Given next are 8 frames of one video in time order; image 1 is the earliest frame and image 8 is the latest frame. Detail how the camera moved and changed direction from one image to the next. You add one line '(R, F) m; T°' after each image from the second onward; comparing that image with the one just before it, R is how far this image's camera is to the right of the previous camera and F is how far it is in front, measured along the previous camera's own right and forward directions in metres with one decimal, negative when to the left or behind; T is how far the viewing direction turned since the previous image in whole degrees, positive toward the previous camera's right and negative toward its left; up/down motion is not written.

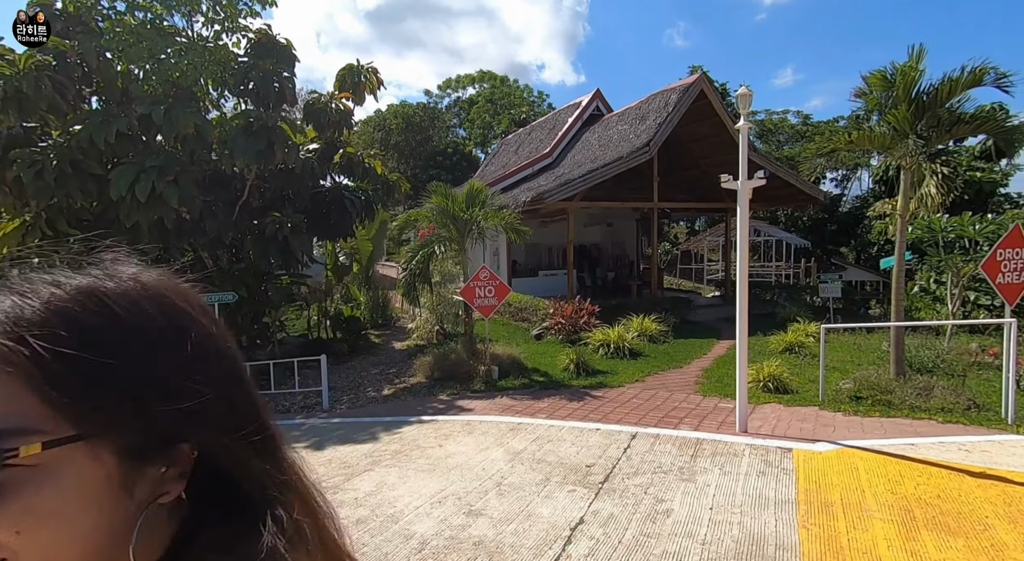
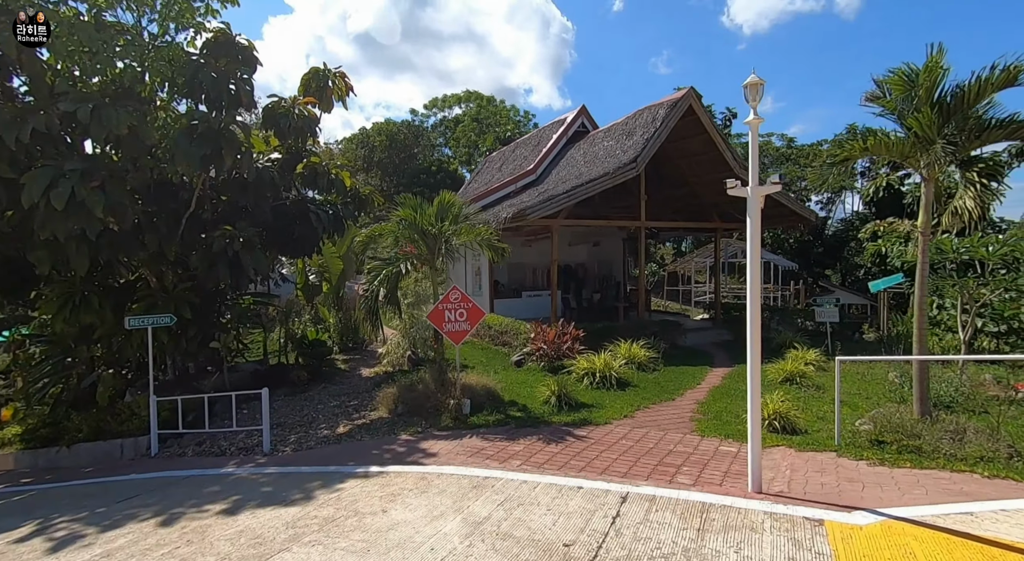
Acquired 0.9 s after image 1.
(+0.1, +0.8) m; +1°
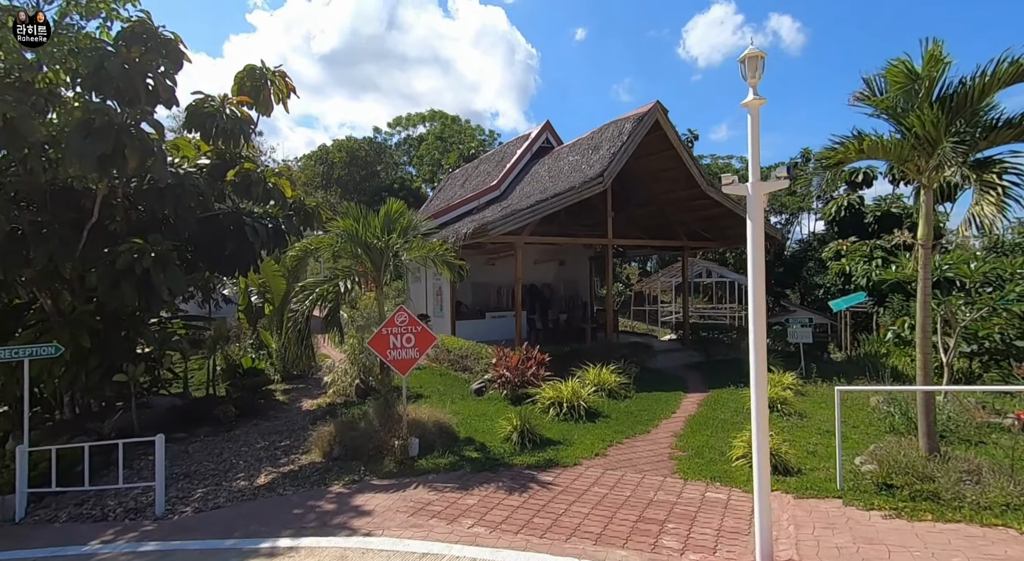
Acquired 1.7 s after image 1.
(+0.1, +0.8) m; +3°
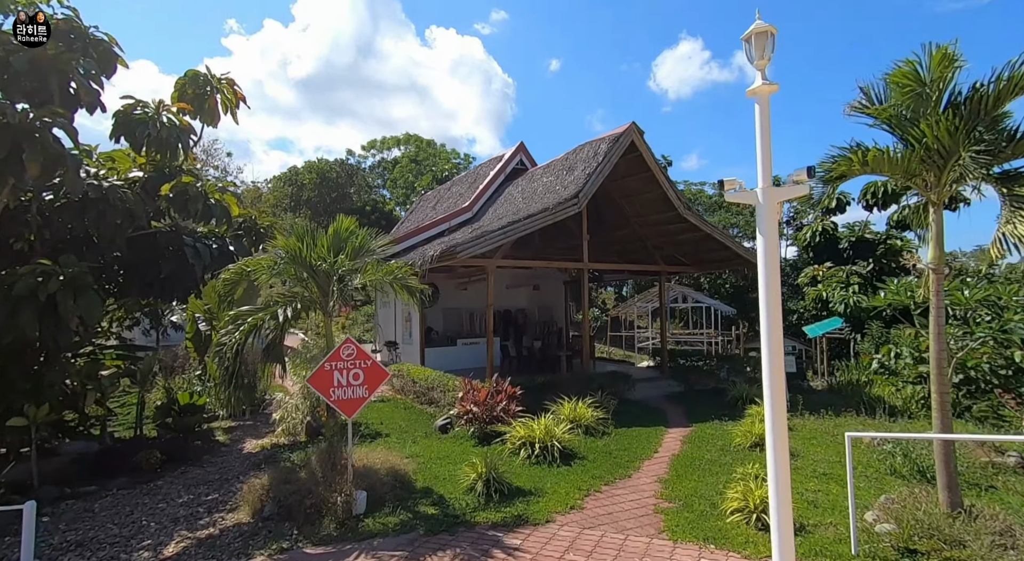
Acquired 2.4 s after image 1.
(+0.1, +0.7) m; +2°
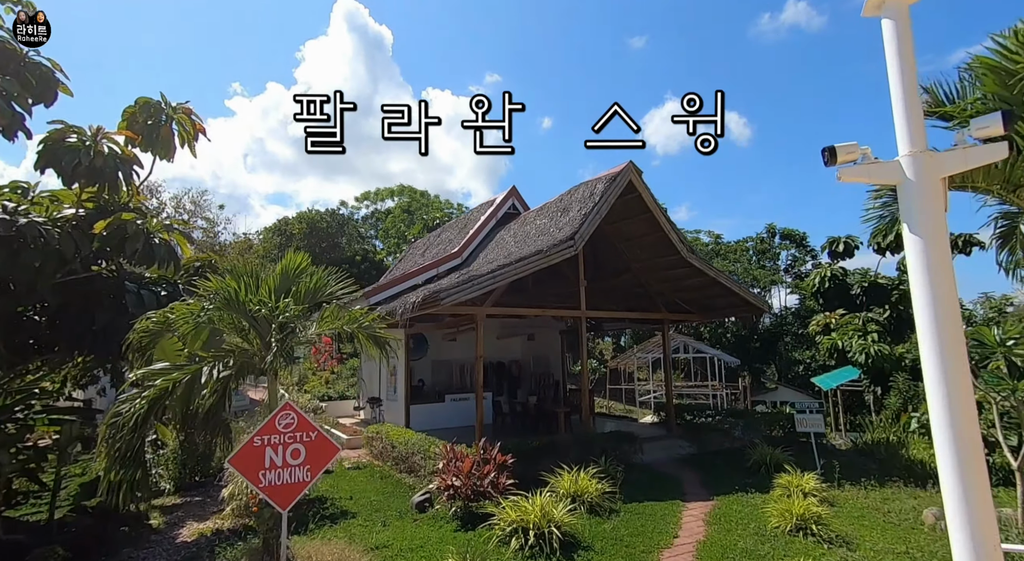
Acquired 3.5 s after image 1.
(+0.1, +1.1) m; +1°
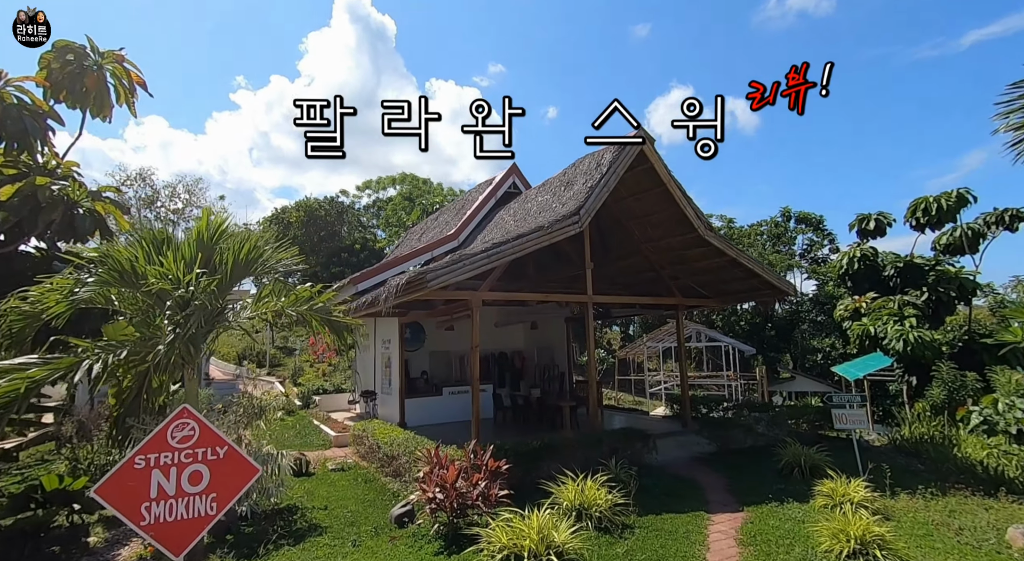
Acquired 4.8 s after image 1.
(+0.2, +1.2) m; -1°
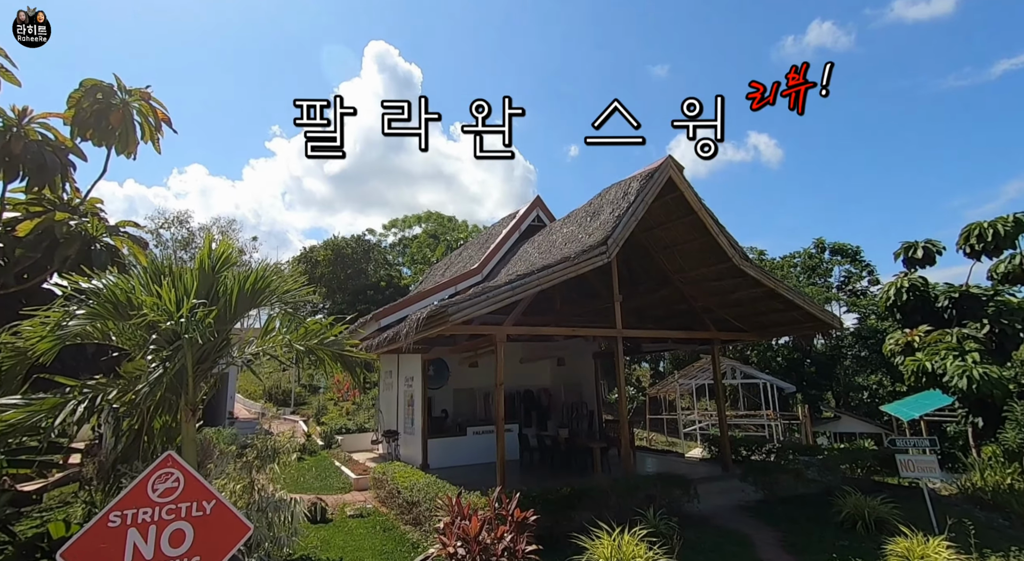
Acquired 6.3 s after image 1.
(0.0, +0.5) m; -3°
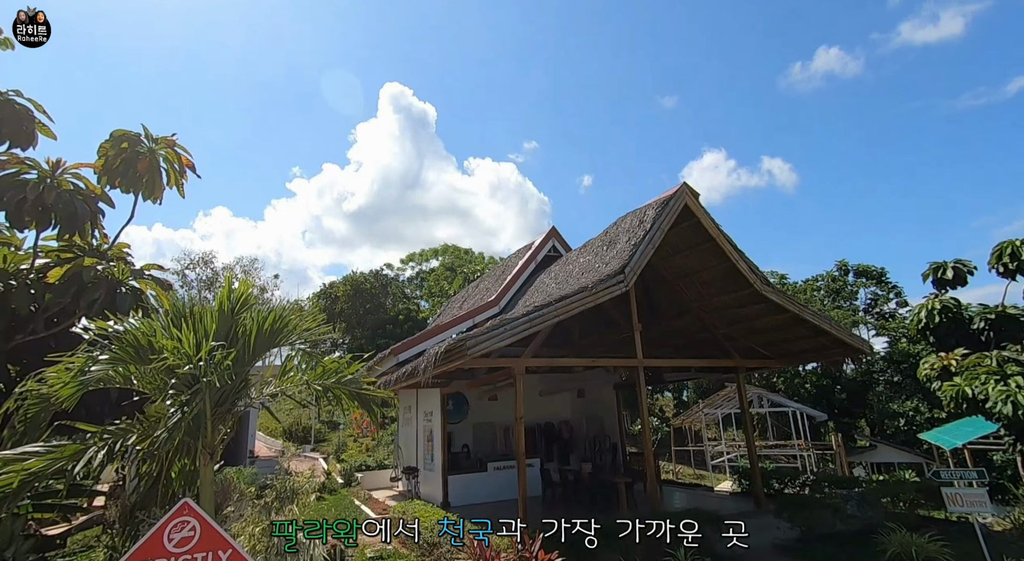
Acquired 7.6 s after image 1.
(0.0, +0.1) m; -2°
